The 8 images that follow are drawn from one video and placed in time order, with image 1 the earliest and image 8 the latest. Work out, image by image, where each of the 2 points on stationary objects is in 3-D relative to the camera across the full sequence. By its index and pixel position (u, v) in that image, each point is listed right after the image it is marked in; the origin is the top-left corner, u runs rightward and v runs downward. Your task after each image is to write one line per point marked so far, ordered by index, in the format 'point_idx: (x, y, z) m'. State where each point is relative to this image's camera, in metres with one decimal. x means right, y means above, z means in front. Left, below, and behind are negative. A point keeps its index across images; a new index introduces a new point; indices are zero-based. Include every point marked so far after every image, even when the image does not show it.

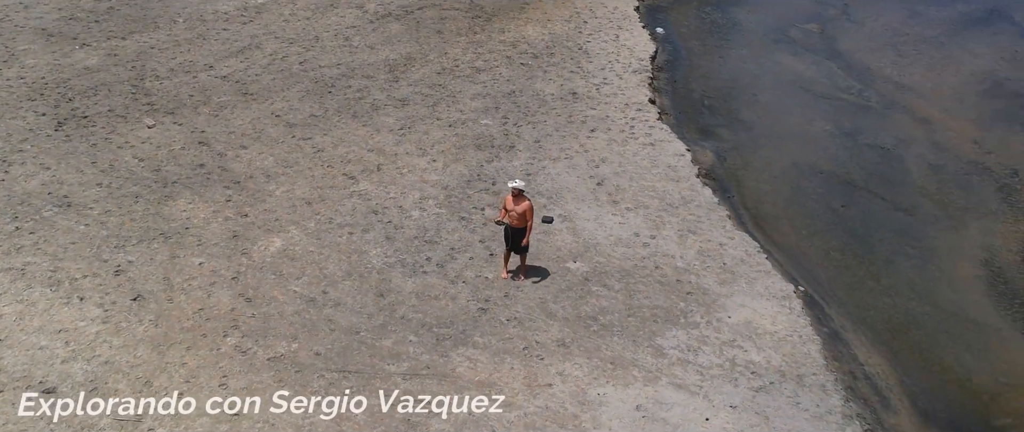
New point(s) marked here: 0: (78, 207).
0: (-6.4, +0.1, +11.7) m
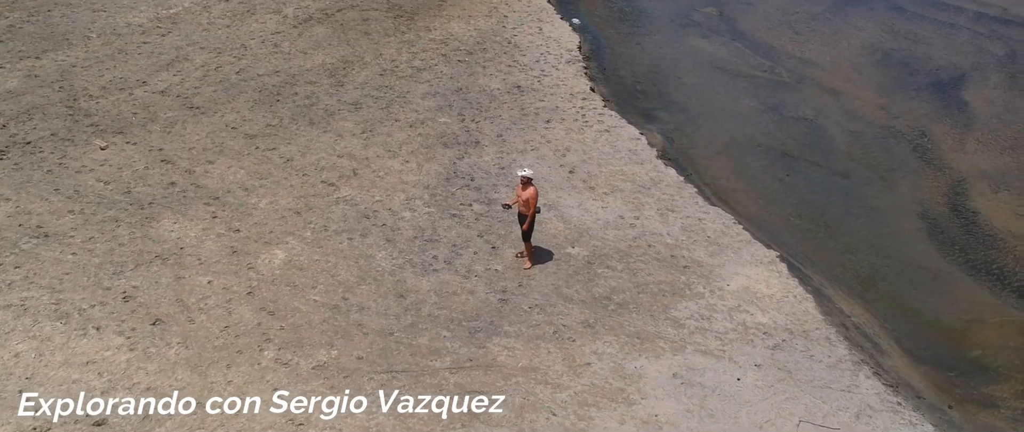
0: (-6.3, -0.3, +11.0) m
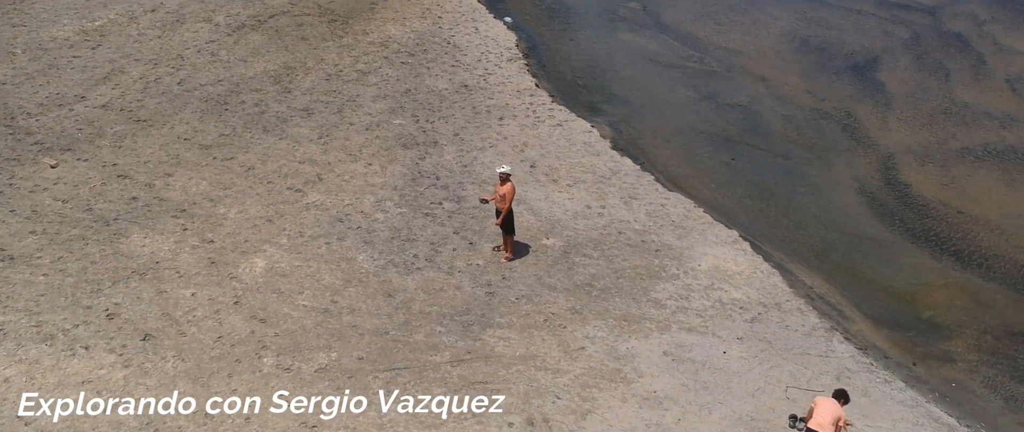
0: (-6.5, -0.6, +10.5) m
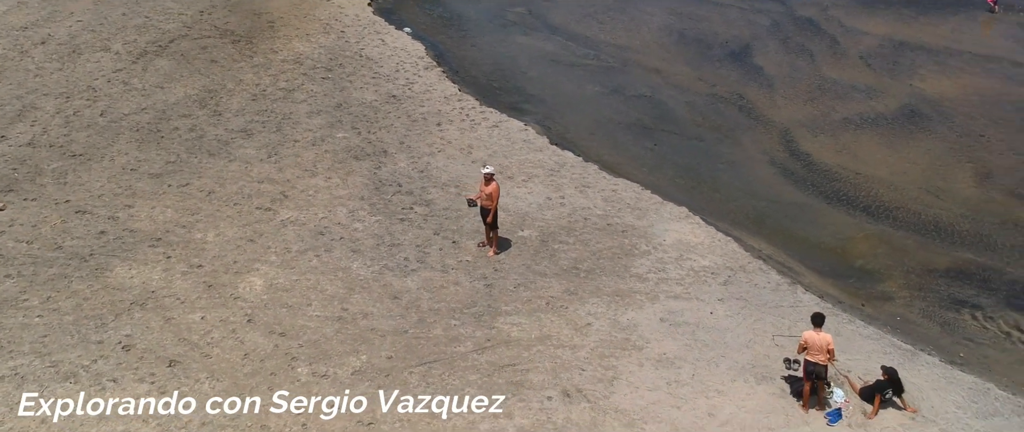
0: (-6.4, -1.1, +10.0) m
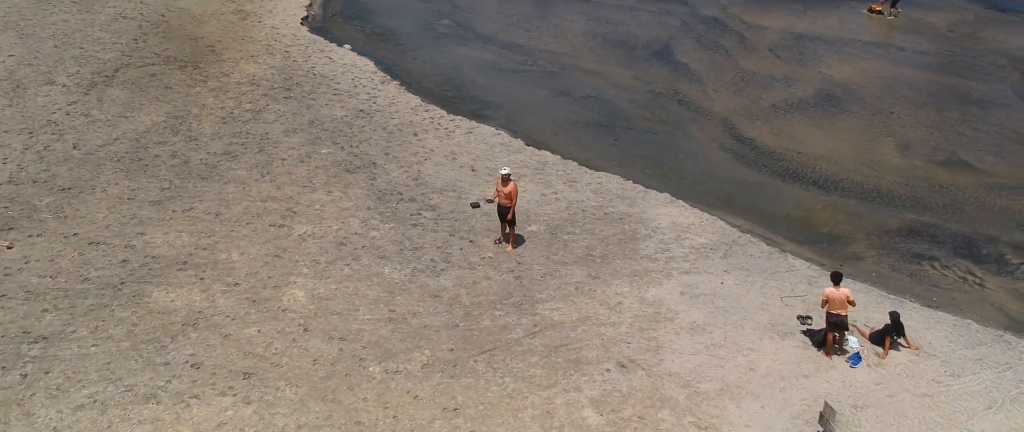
0: (-5.7, -1.5, +9.9) m
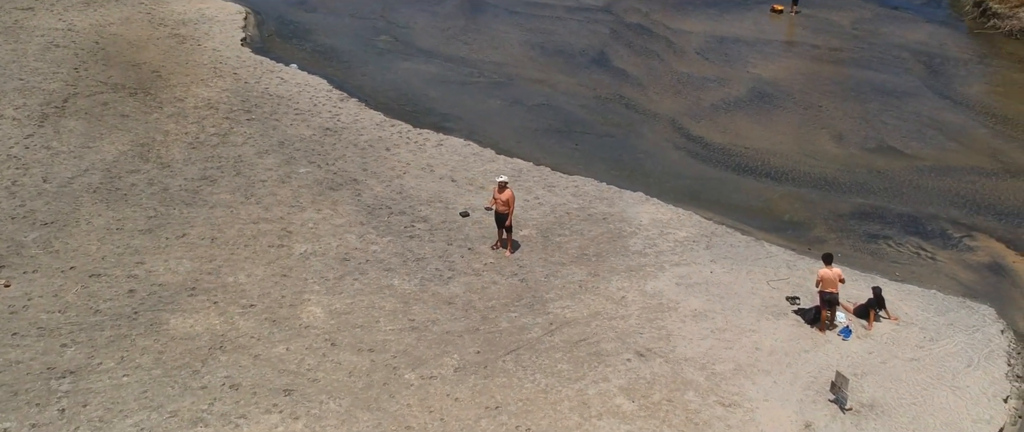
0: (-5.4, -1.9, +9.9) m
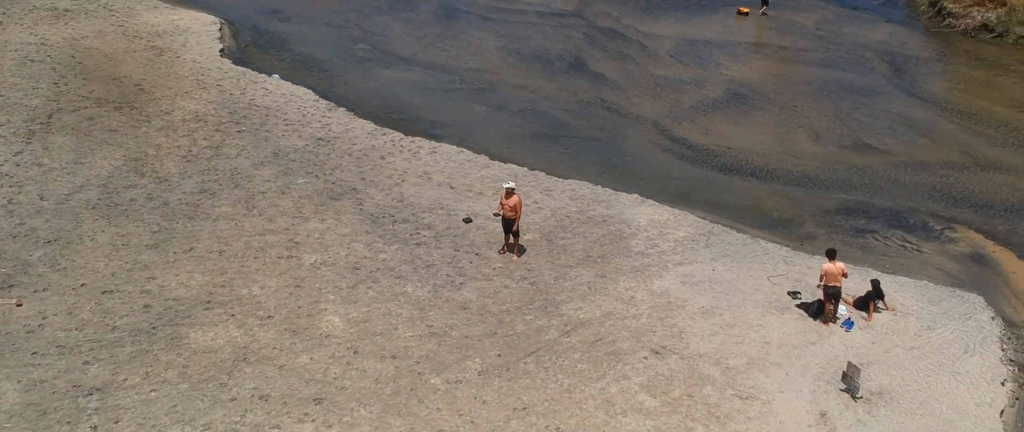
0: (-5.0, -2.1, +9.9) m
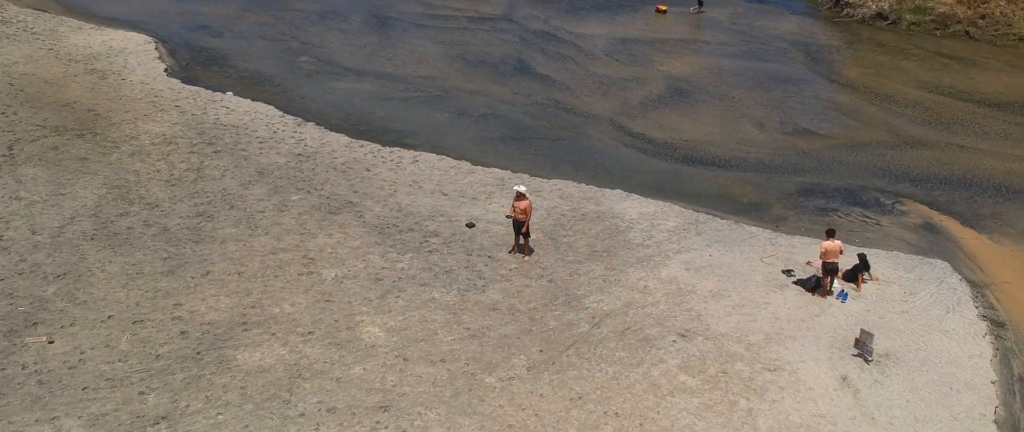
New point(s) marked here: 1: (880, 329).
0: (-4.3, -2.5, +10.0) m
1: (+5.8, -1.8, +12.3) m
